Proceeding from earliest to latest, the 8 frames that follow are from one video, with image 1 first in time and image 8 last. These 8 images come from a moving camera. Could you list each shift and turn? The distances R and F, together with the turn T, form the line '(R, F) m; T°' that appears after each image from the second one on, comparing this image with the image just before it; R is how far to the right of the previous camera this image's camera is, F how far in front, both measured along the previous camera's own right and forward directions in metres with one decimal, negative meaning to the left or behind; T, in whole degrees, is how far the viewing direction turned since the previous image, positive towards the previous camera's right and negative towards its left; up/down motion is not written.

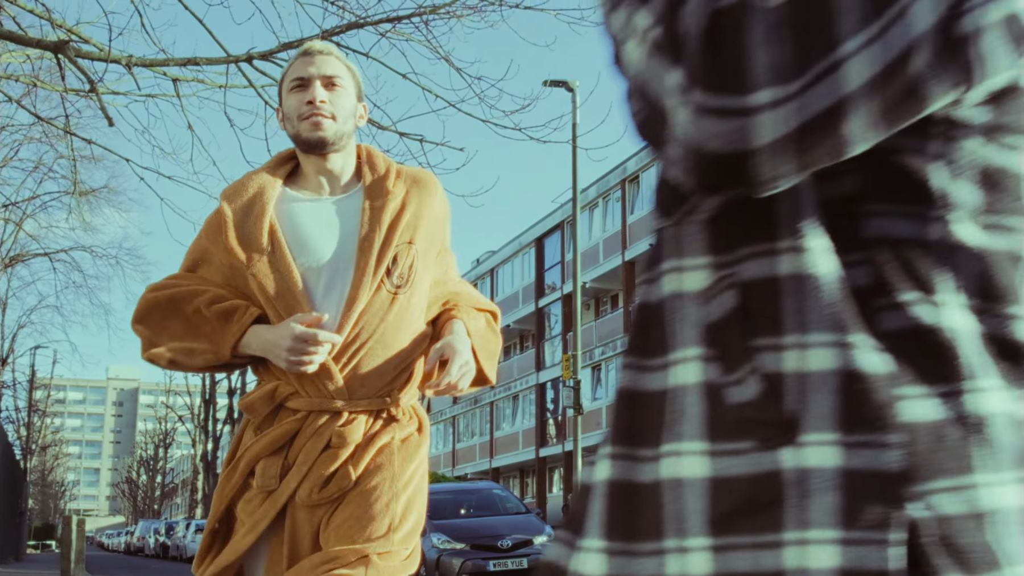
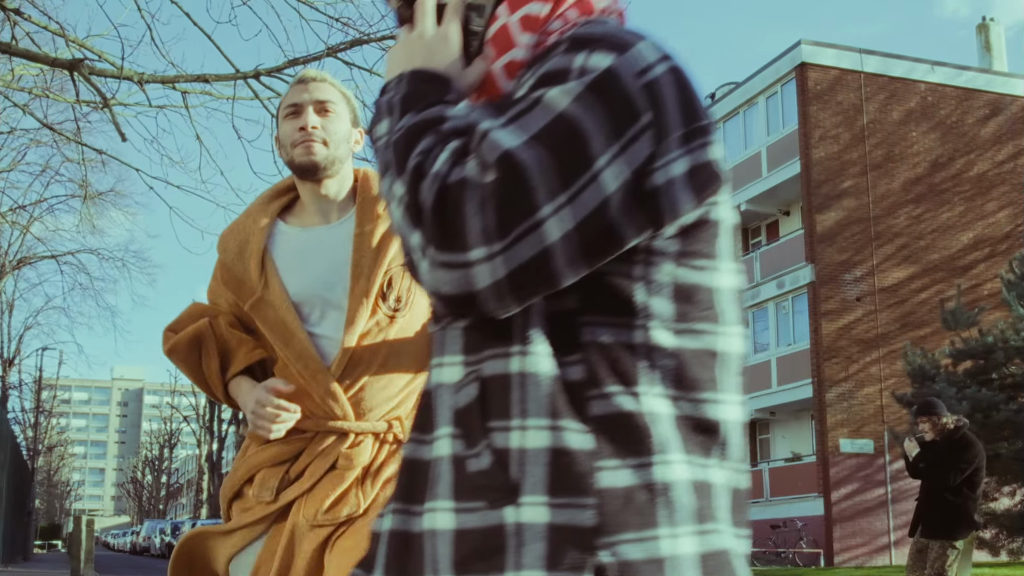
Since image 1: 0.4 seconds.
(+0.1, -0.3) m; 0°
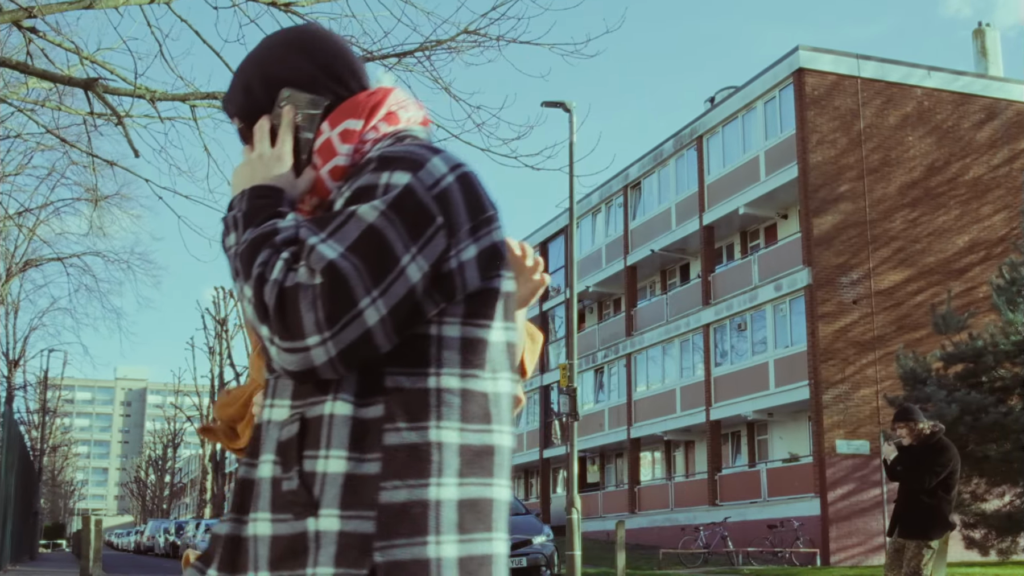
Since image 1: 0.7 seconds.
(+0.1, -0.3) m; 0°
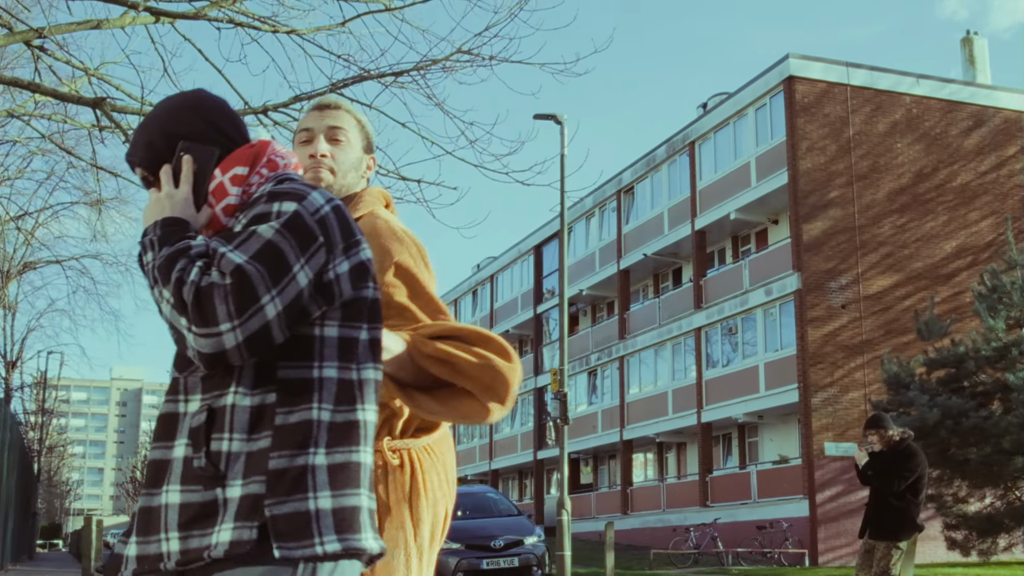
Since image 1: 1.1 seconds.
(0.0, -0.4) m; 0°
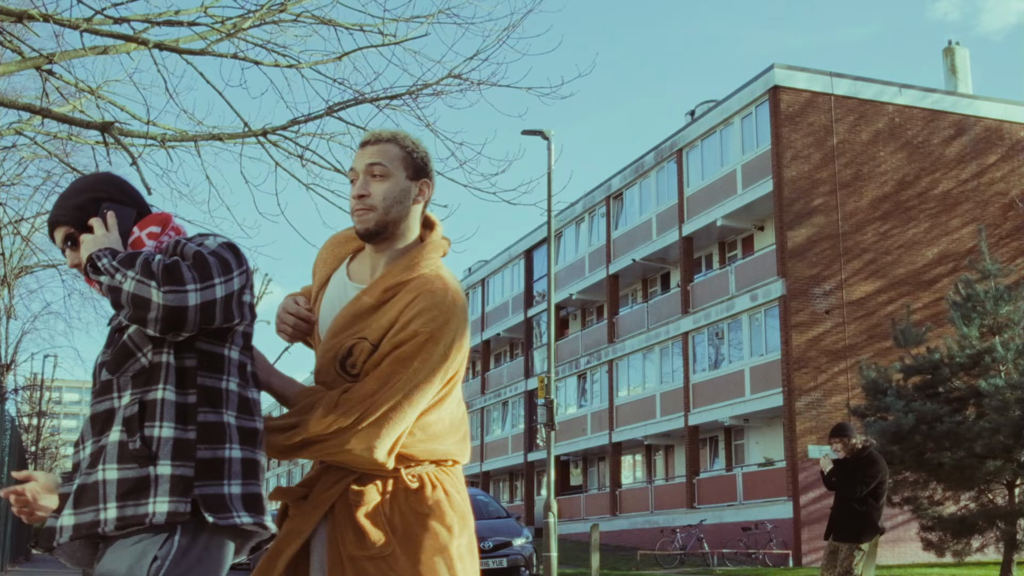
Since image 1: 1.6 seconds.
(0.0, -0.5) m; 0°
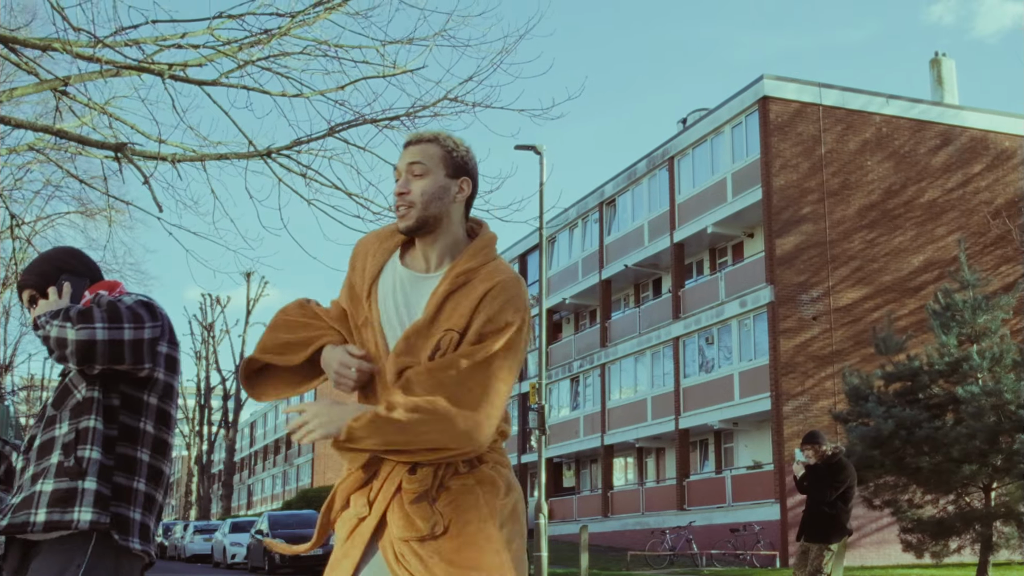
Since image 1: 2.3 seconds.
(0.0, -0.5) m; 0°
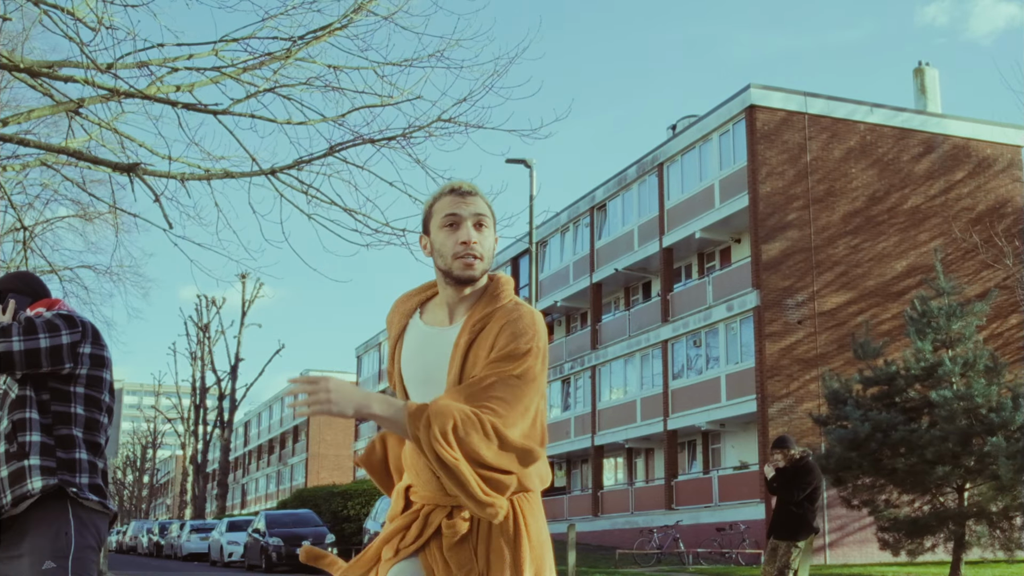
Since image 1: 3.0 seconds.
(0.0, -0.6) m; 0°
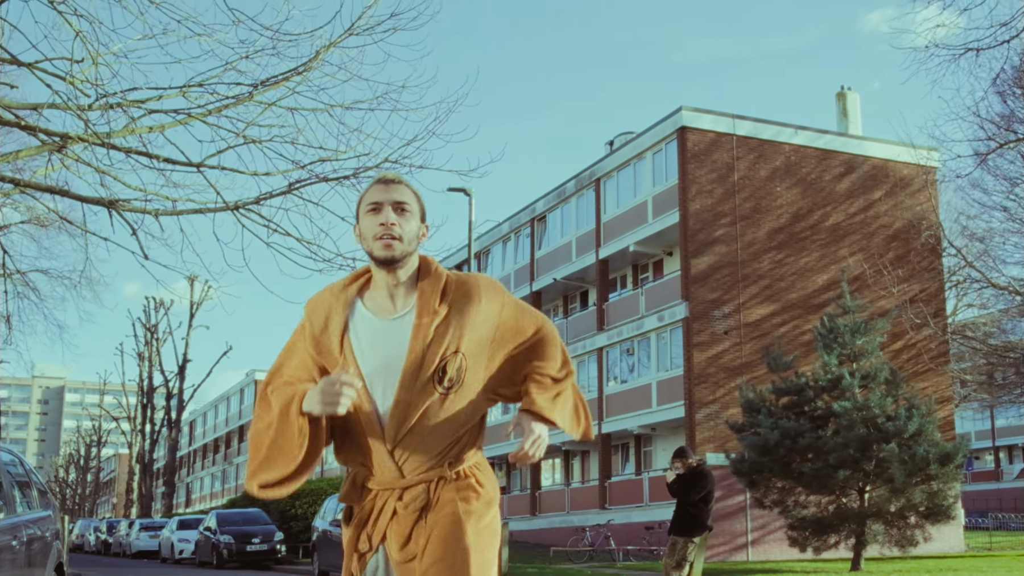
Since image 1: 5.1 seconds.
(+0.1, -1.4) m; +3°
